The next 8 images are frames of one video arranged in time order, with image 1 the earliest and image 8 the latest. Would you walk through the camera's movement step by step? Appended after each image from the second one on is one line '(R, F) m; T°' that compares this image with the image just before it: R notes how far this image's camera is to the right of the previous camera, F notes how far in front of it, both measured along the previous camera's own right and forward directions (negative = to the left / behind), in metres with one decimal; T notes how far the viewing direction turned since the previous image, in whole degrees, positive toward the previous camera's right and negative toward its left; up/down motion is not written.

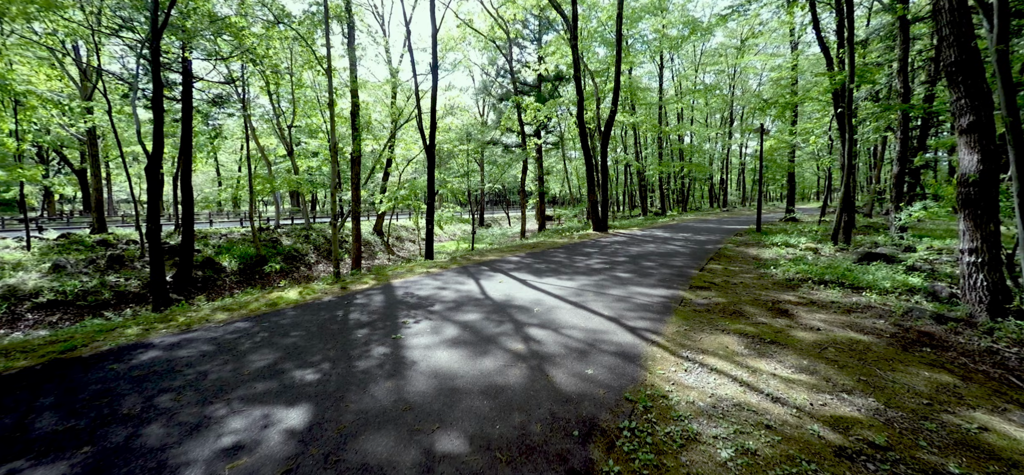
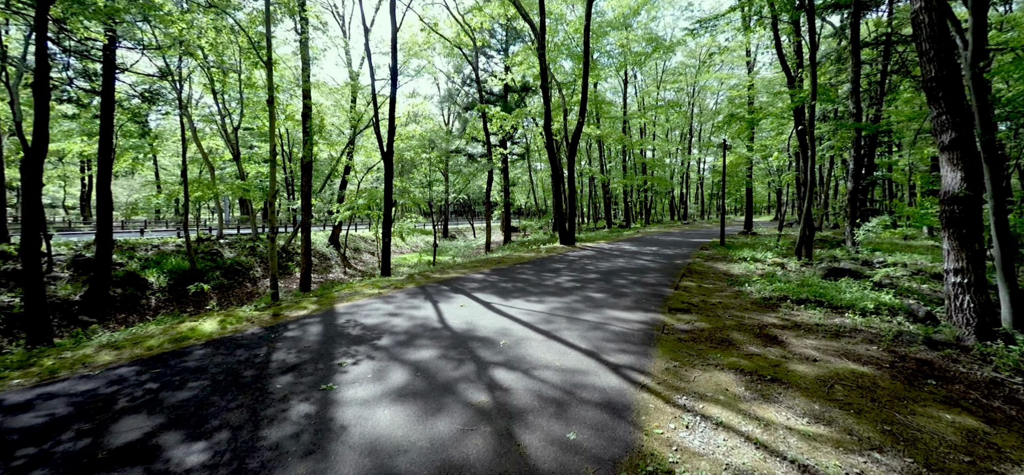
(0.0, +0.7) m; +5°
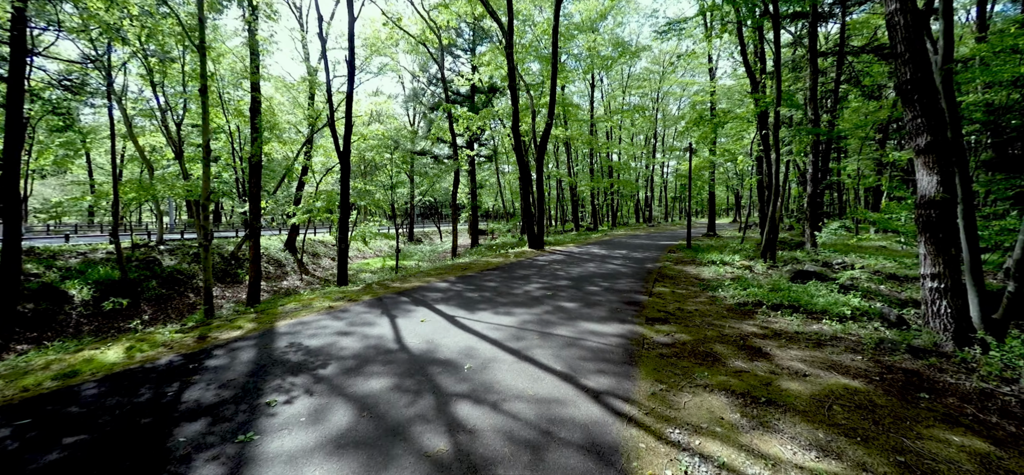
(0.0, +0.5) m; +5°
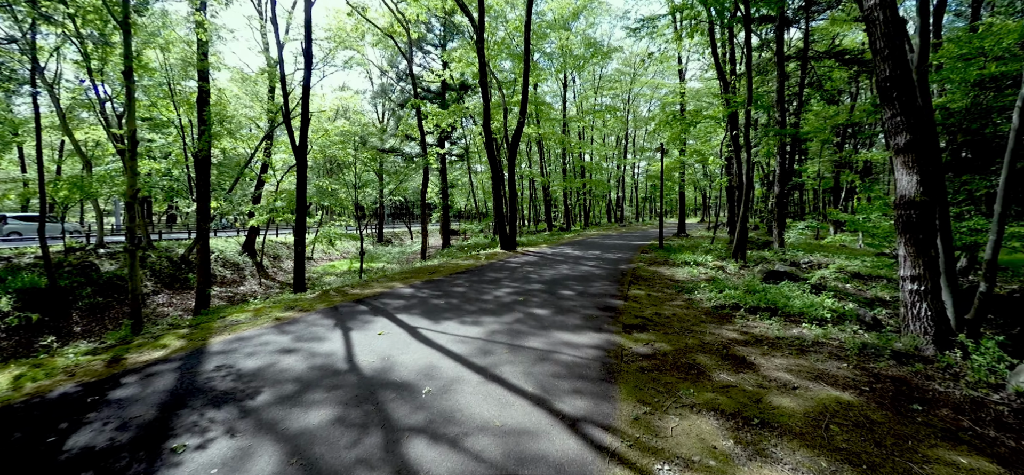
(+0.1, +0.5) m; +4°
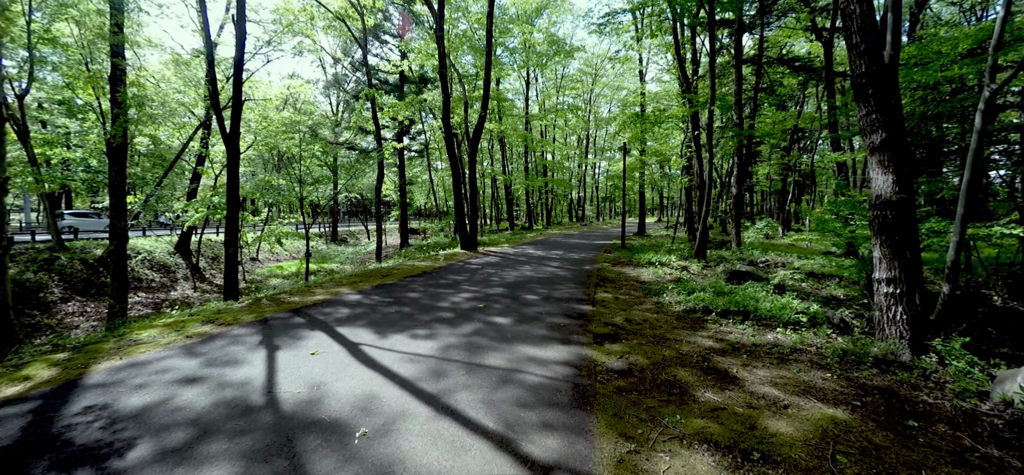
(0.0, +0.6) m; +5°
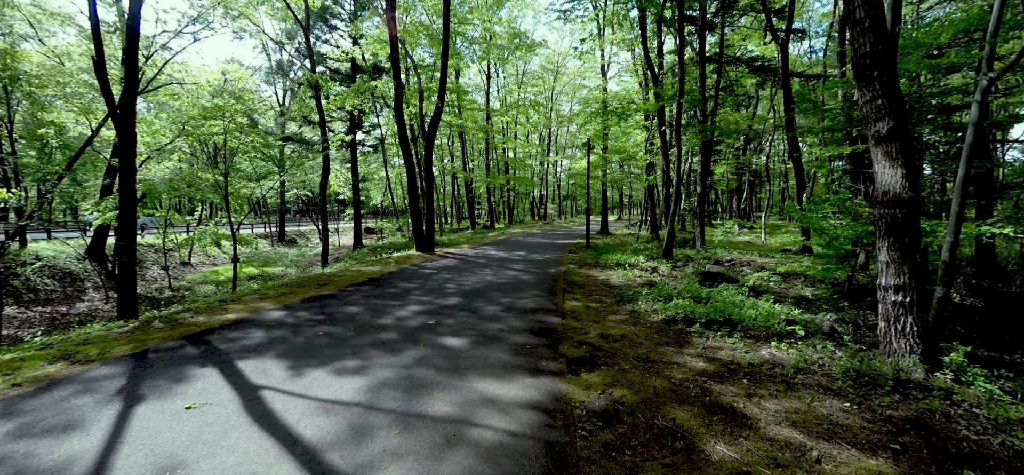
(+0.1, +1.0) m; +5°
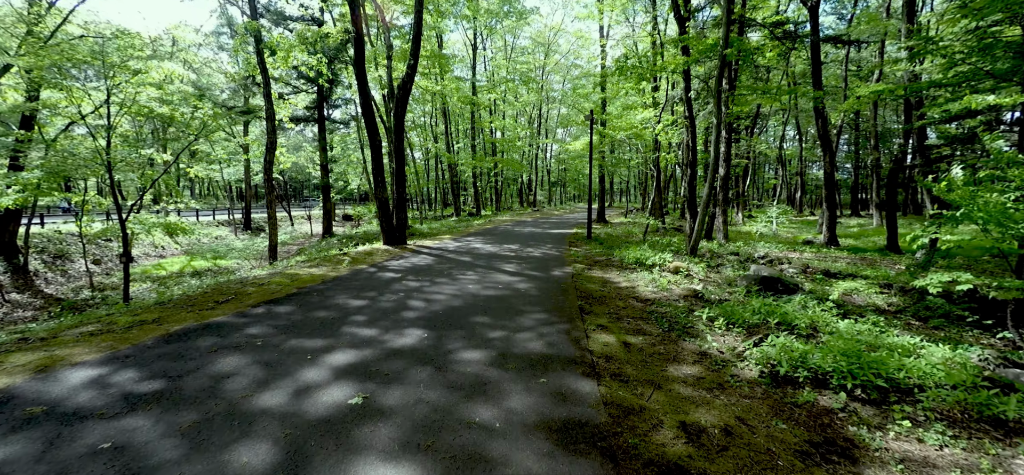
(-0.1, +2.6) m; +2°
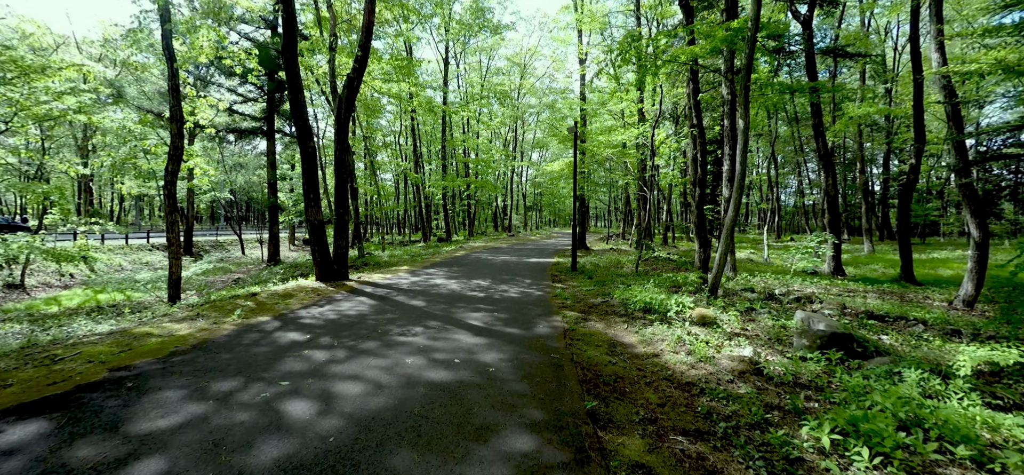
(+0.1, +2.3) m; +4°
